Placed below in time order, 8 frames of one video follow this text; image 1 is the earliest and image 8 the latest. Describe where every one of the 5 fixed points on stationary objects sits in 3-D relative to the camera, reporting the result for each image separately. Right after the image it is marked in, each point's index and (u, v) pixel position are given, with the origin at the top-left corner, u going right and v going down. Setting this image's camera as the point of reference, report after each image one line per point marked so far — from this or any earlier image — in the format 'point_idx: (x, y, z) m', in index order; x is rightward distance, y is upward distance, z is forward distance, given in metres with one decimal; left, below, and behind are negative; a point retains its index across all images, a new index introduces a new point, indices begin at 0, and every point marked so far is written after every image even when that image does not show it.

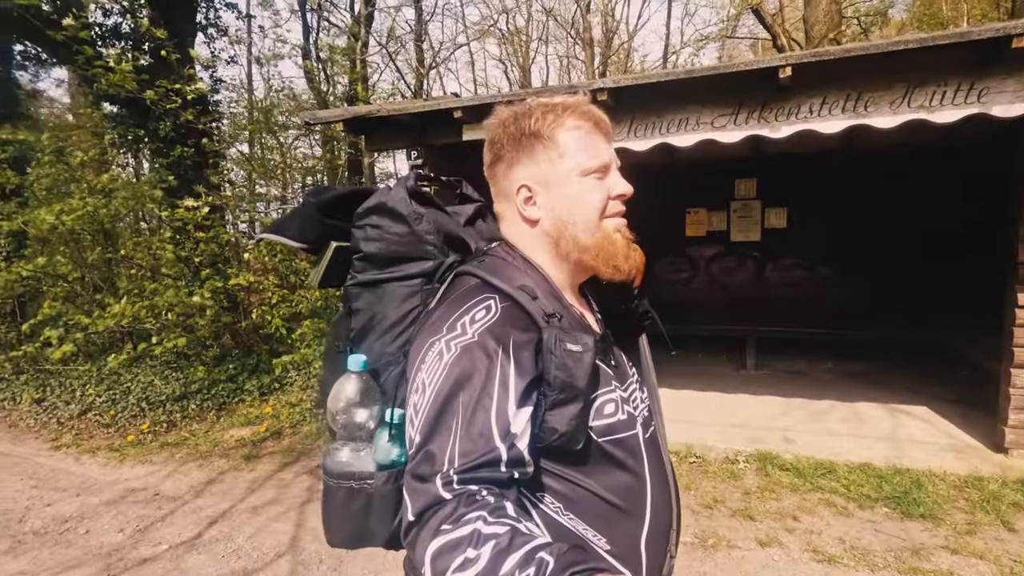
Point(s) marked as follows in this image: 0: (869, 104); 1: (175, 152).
0: (+2.2, +1.1, +3.3) m
1: (-4.6, +1.8, +7.3) m
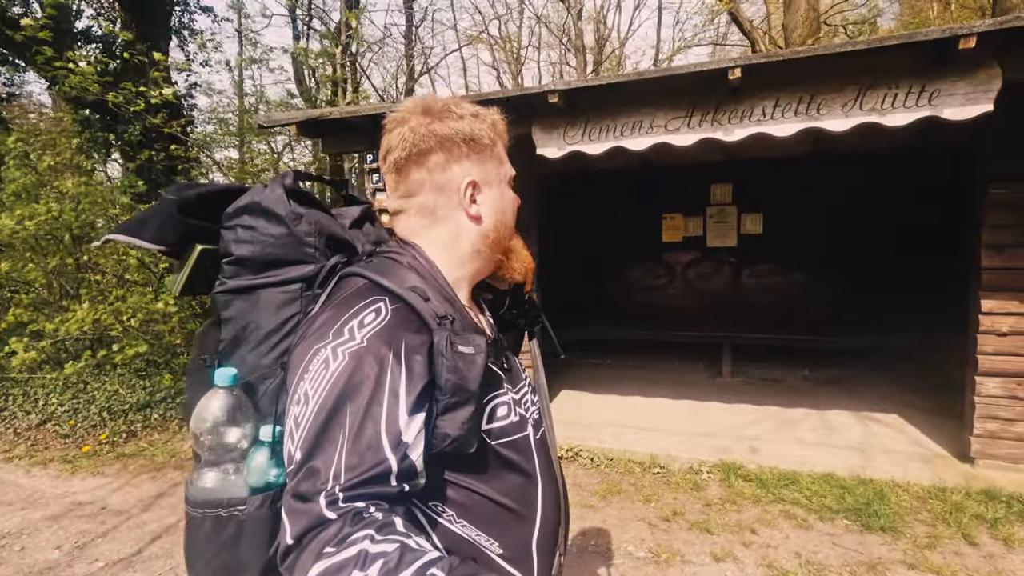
0: (+1.9, +1.1, +3.3) m
1: (-4.9, +1.8, +7.2) m
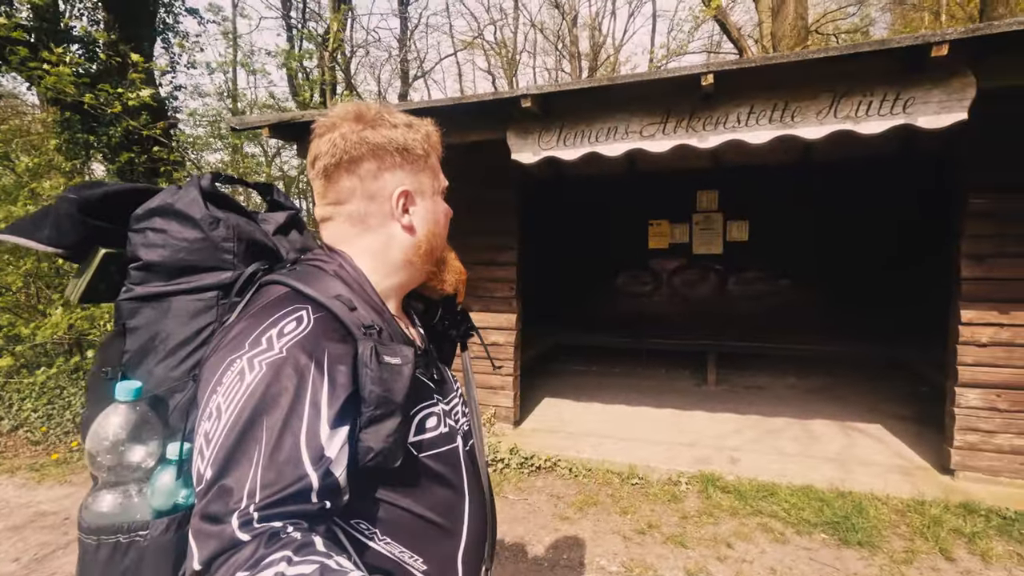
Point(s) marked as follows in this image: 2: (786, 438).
0: (+1.7, +1.0, +3.2) m
1: (-5.1, +1.7, +7.1) m
2: (+2.5, -1.4, +4.8) m
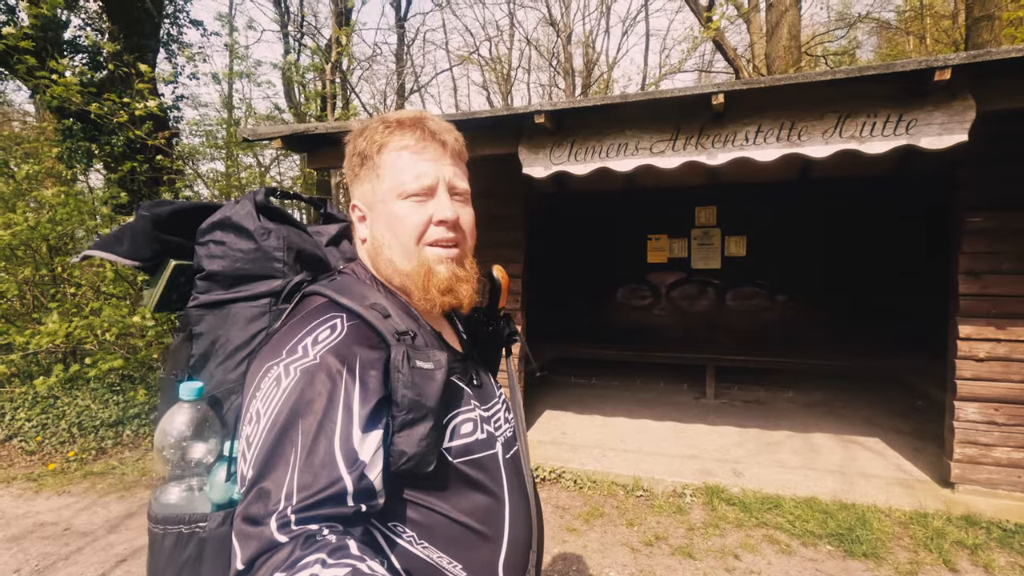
0: (+1.8, +1.0, +3.3) m
1: (-5.1, +1.6, +7.1) m
2: (+2.5, -1.5, +4.9) m
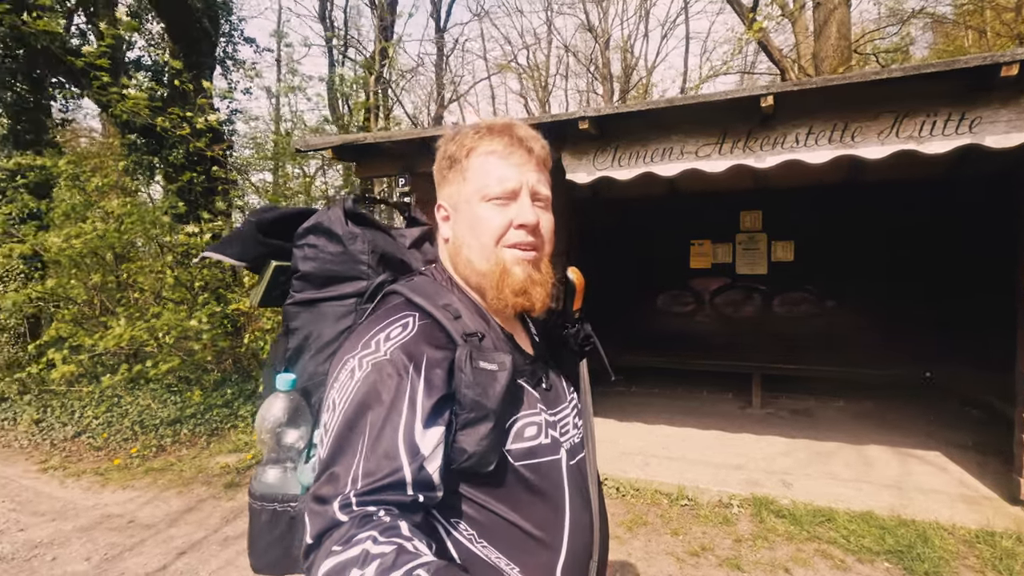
0: (+2.1, +0.9, +3.2) m
1: (-4.5, +1.5, +7.4) m
2: (+2.9, -1.5, +4.7) m
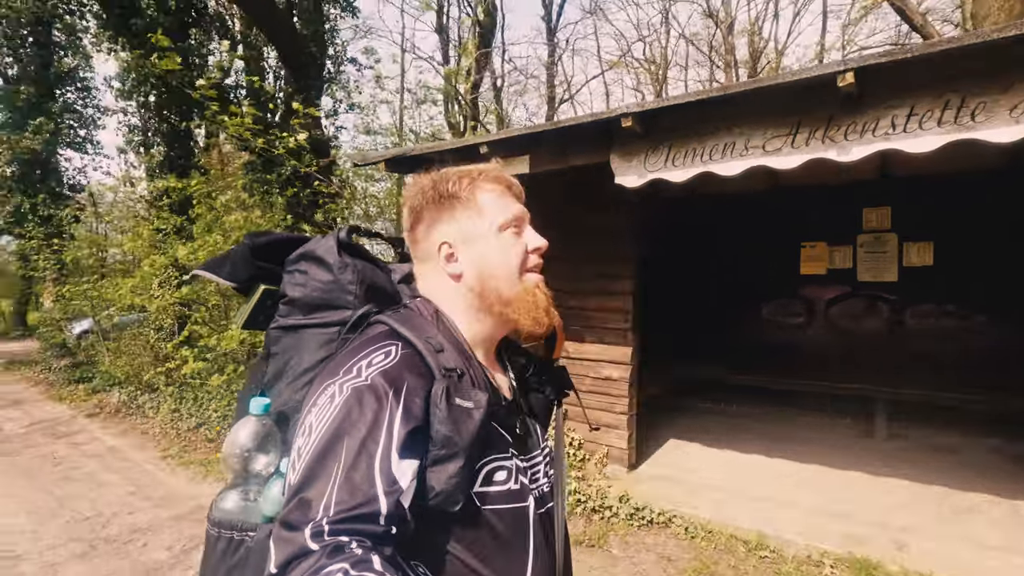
0: (+2.2, +0.8, +2.5) m
1: (-3.3, +1.4, +8.1) m
2: (+3.3, -1.6, +3.8) m
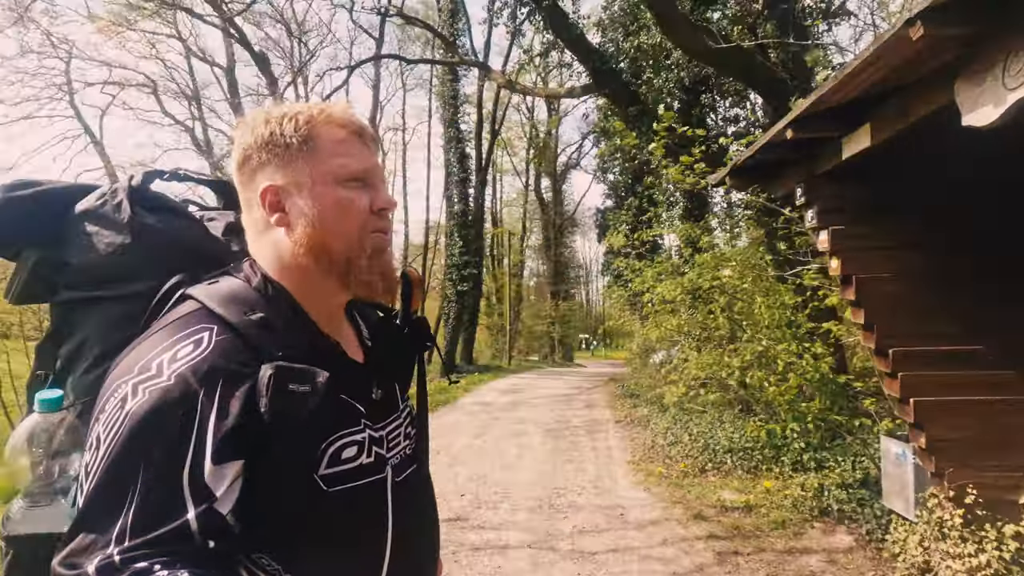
0: (+1.9, +0.9, +0.3) m
1: (+3.6, +0.9, +8.0) m
2: (+3.5, -1.6, -0.1) m
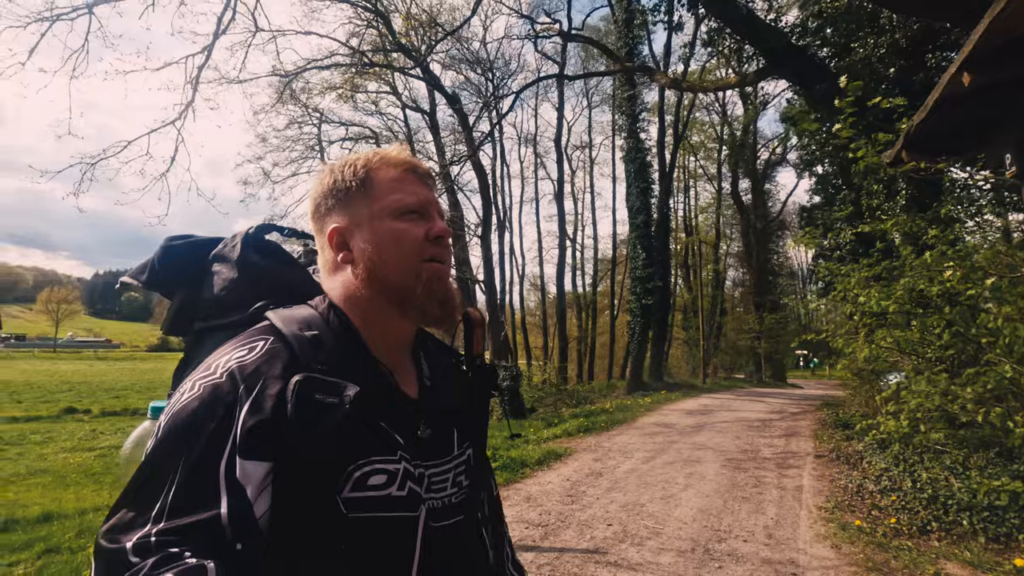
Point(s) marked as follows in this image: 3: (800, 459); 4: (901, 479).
0: (+1.2, +0.9, -0.5) m
1: (+5.6, +0.9, +6.1) m
2: (+2.6, -1.5, -1.6) m
3: (+4.9, -2.9, +9.1) m
4: (+4.7, -2.3, +6.4) m
